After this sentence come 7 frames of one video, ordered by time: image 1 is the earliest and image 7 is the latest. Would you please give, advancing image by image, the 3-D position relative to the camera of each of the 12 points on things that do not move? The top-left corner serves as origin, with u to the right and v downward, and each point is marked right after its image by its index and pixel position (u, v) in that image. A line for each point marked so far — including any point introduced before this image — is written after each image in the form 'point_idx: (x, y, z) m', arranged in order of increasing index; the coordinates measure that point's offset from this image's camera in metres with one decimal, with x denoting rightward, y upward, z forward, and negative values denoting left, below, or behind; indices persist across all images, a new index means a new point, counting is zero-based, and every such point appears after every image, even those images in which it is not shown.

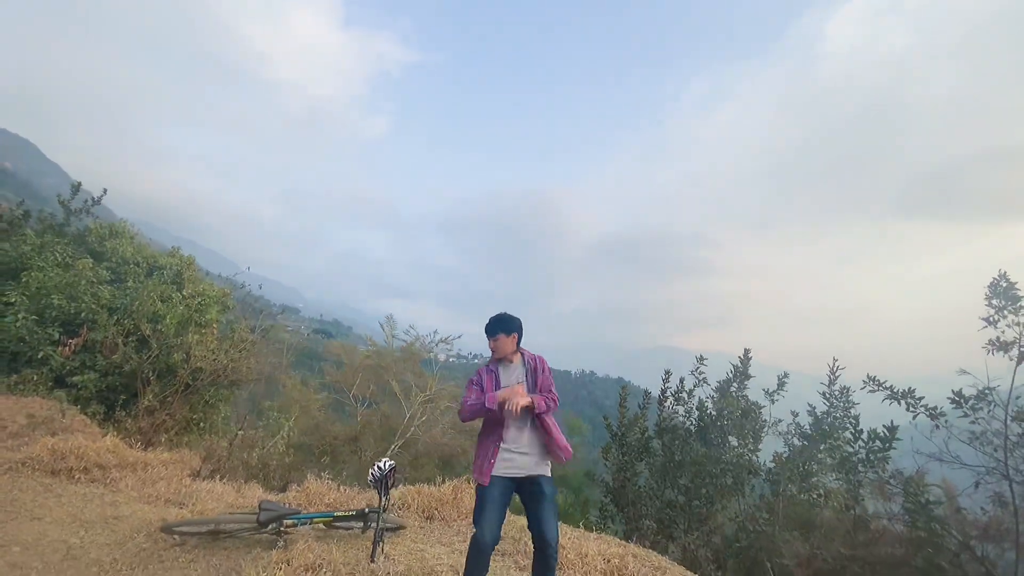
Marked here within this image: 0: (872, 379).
0: (+4.9, -1.2, +6.6) m
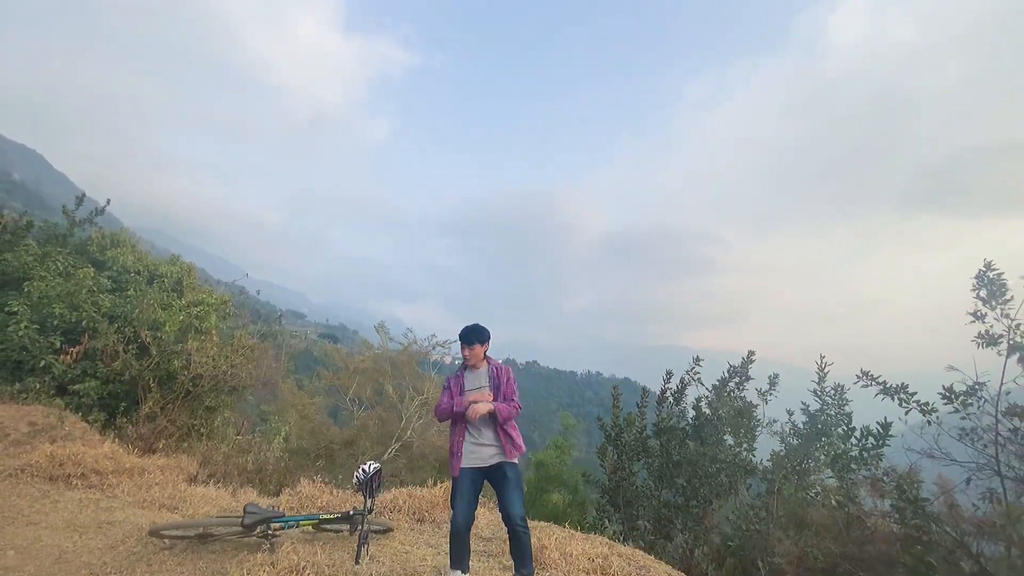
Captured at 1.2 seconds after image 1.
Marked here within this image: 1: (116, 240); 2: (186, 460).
0: (+4.7, -1.2, +6.6) m
1: (-10.3, +1.3, +12.6) m
2: (-4.9, -2.6, +7.3) m
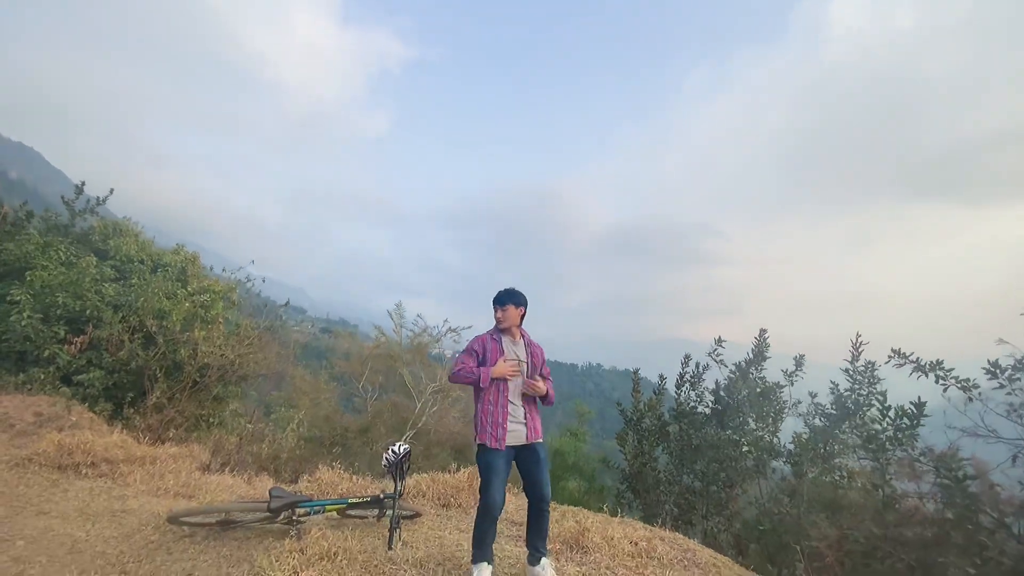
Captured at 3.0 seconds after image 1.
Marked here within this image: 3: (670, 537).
0: (+5.0, -0.9, +6.3) m
1: (-10.1, +1.5, +12.3) m
2: (-4.6, -2.3, +7.0) m
3: (+1.5, -2.3, +4.5) m
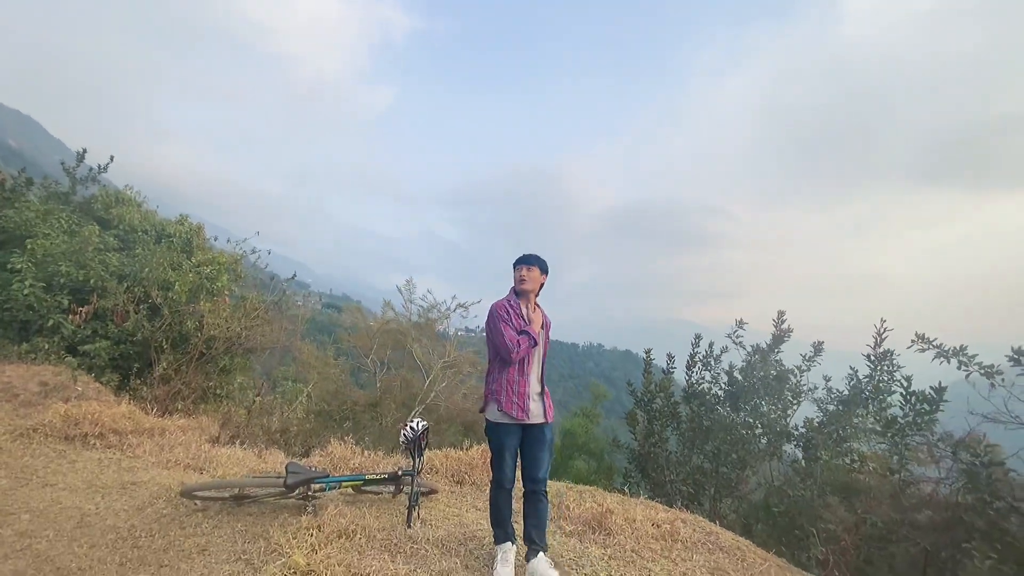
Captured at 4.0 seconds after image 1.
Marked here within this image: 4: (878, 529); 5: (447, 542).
0: (+5.2, -0.6, +6.2) m
1: (-9.8, +2.3, +12.1) m
2: (-4.4, -1.9, +7.0) m
3: (+1.6, -2.1, +4.4) m
4: (+4.8, -3.1, +6.2) m
5: (-0.4, -1.7, +3.3) m
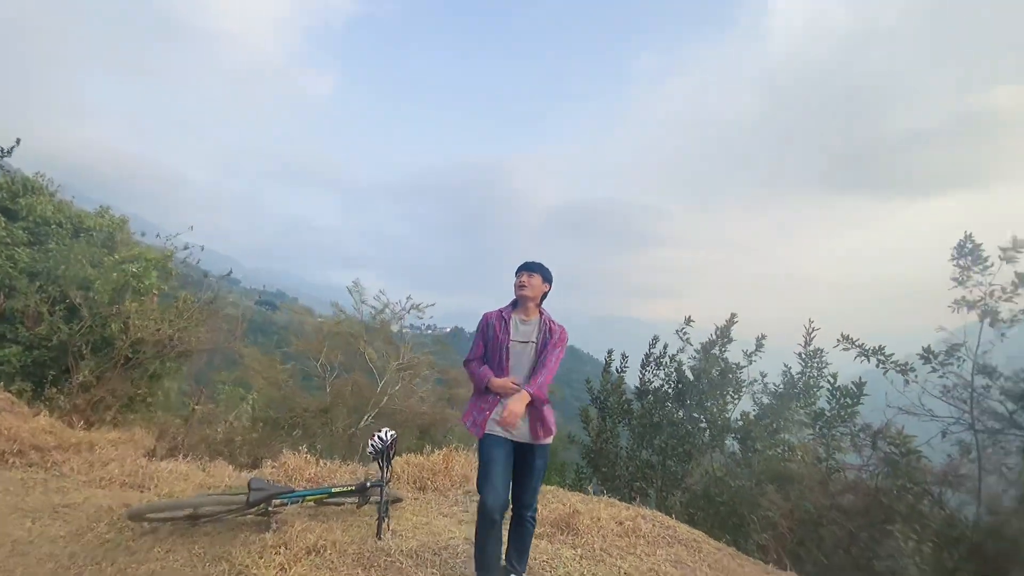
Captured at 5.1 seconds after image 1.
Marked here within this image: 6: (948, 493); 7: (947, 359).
0: (+4.7, -0.7, +6.8) m
1: (-10.9, +2.3, +10.9) m
2: (-5.0, -1.9, +6.5) m
3: (+1.3, -2.2, +4.6) m
4: (+4.2, -3.2, +6.8) m
5: (-0.6, -1.8, +3.3) m
6: (+5.1, -2.4, +5.7) m
7: (+5.4, -0.9, +6.0) m
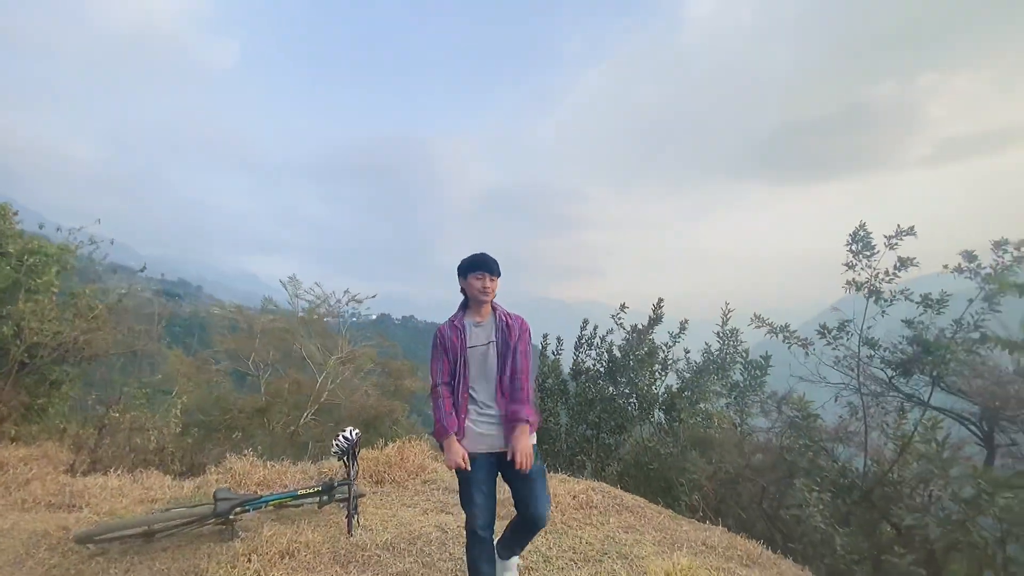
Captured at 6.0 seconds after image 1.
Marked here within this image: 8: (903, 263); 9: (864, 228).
0: (+3.9, -0.5, +7.6) m
1: (-12.2, +2.3, +9.3) m
2: (-5.6, -2.0, +5.9) m
3: (+0.9, -2.1, +5.0) m
4: (+3.4, -3.0, +7.7) m
5: (-0.8, -1.8, +3.4) m
6: (+4.5, -2.2, +6.7) m
7: (+4.7, -0.7, +6.9) m
8: (+5.4, +0.3, +6.7) m
9: (+4.9, +0.8, +6.7) m
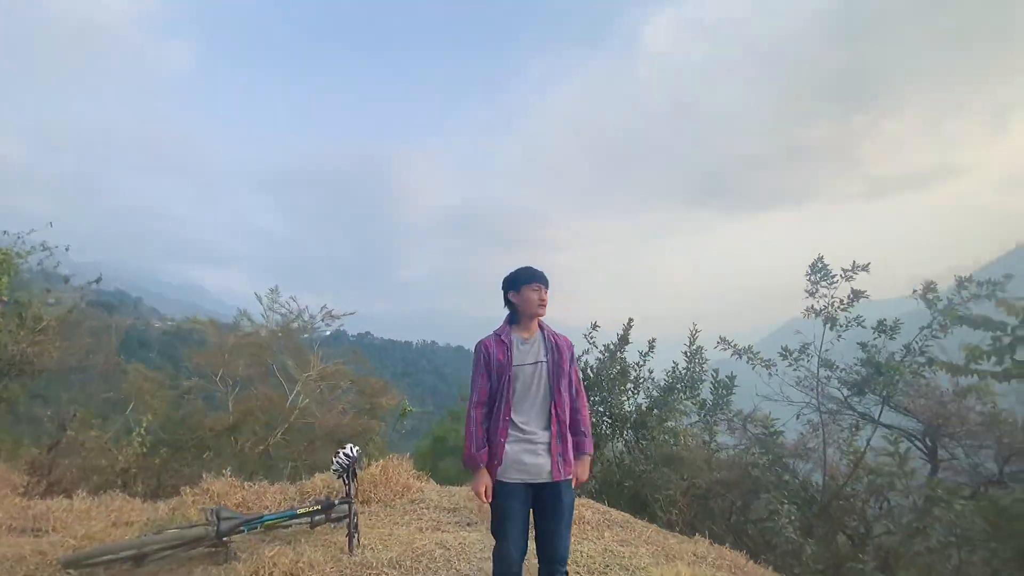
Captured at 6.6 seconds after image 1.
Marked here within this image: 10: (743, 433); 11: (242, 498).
0: (+3.6, -0.9, +8.1) m
1: (-12.6, +2.2, +8.5) m
2: (-5.8, -2.1, +5.5) m
3: (+0.8, -2.3, +5.1) m
4: (+3.1, -3.3, +8.0) m
5: (-0.8, -1.9, +3.4) m
6: (+4.2, -2.6, +7.1) m
7: (+4.4, -1.0, +7.4) m
8: (+5.2, 0.0, +7.3) m
9: (+4.7, +0.4, +7.3) m
10: (+3.7, -2.3, +7.8) m
11: (-2.8, -2.2, +5.0) m
